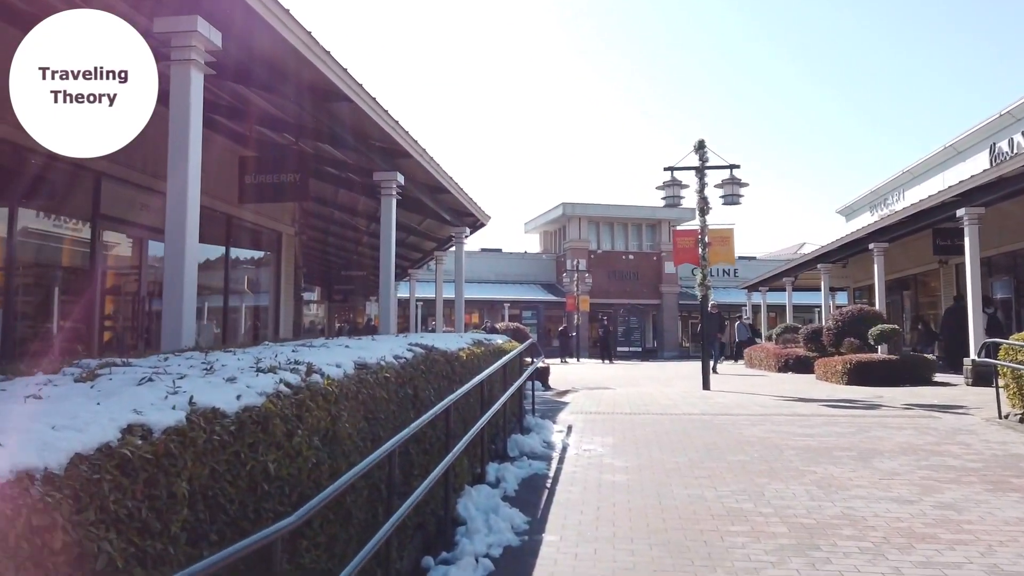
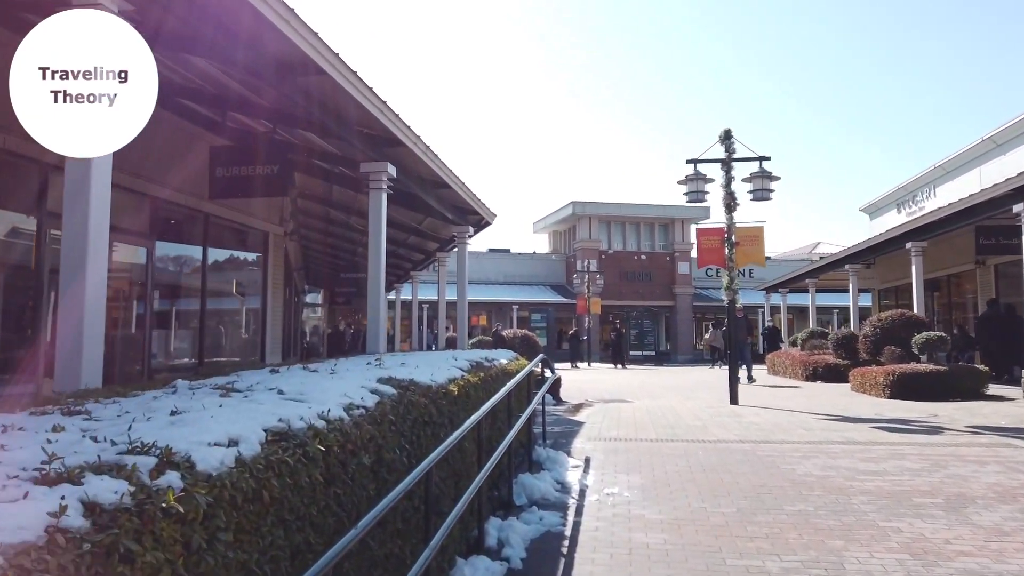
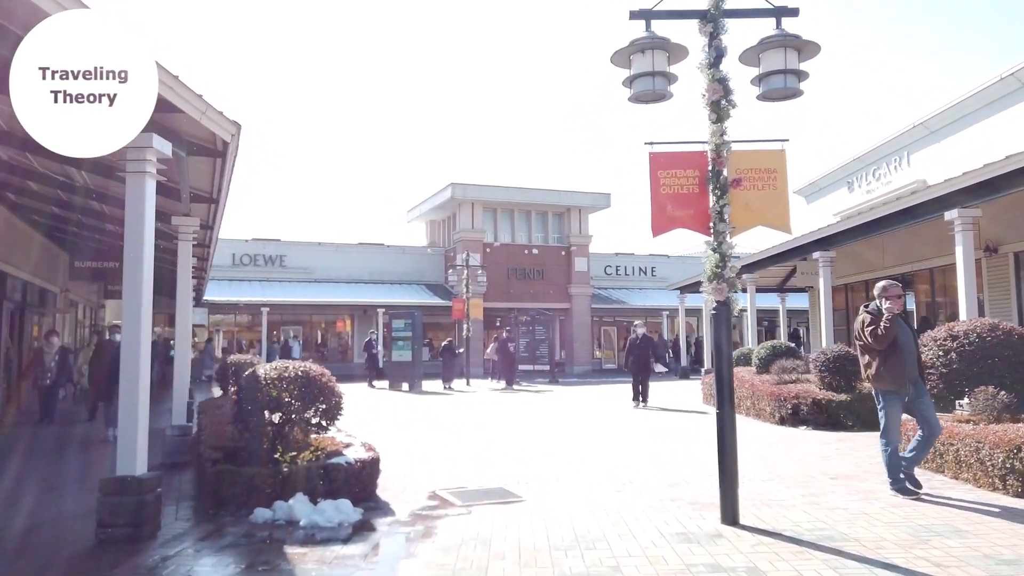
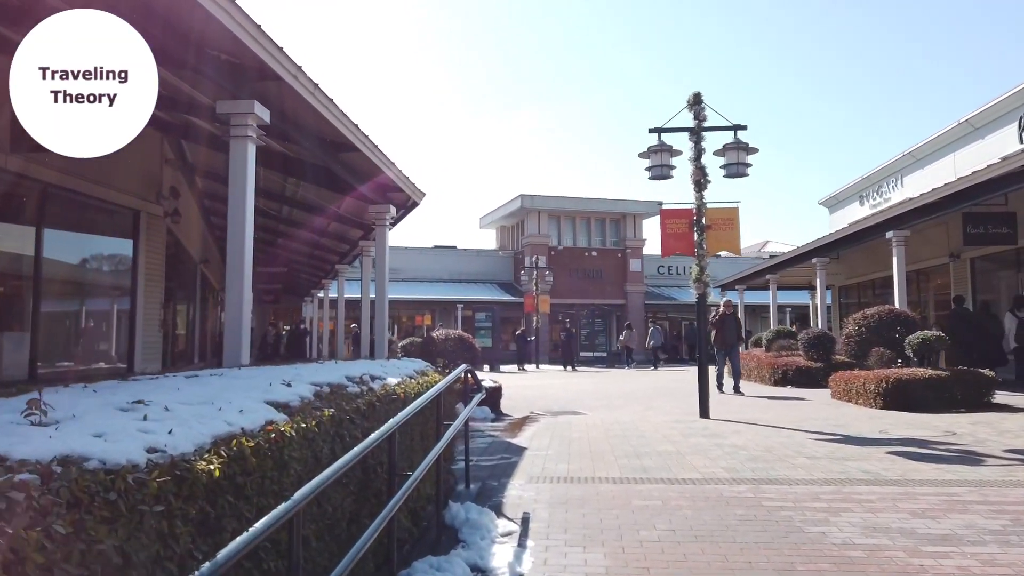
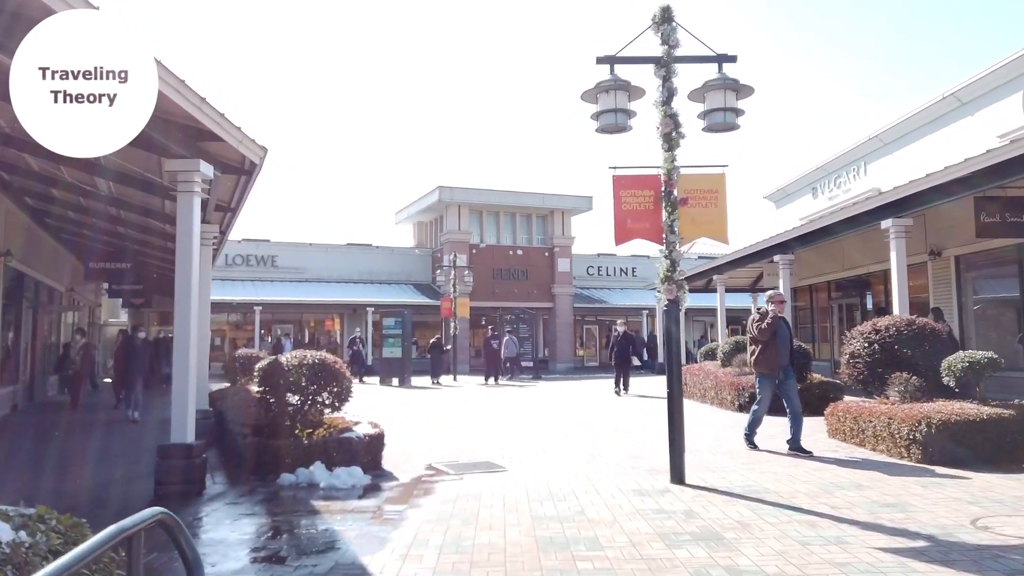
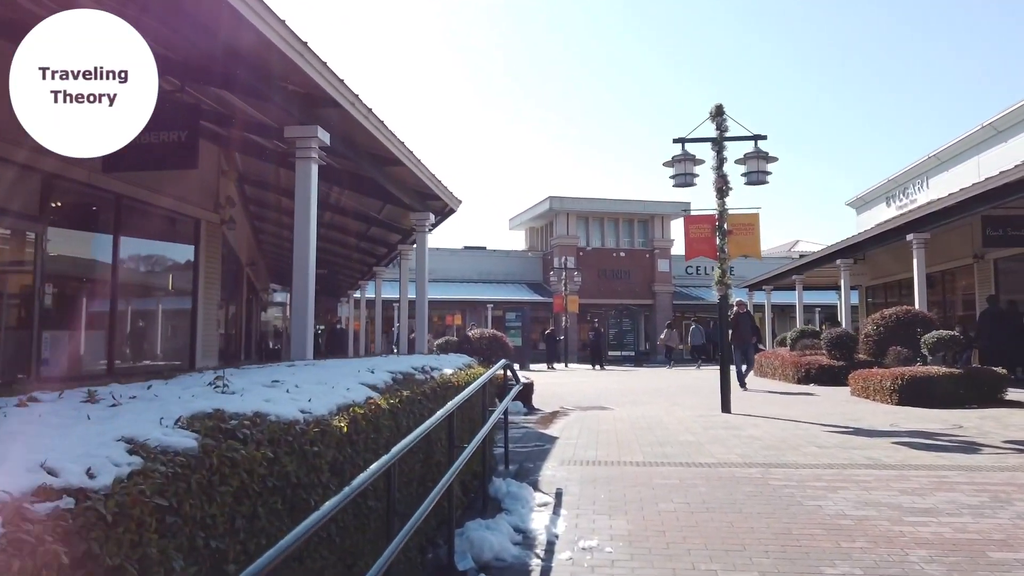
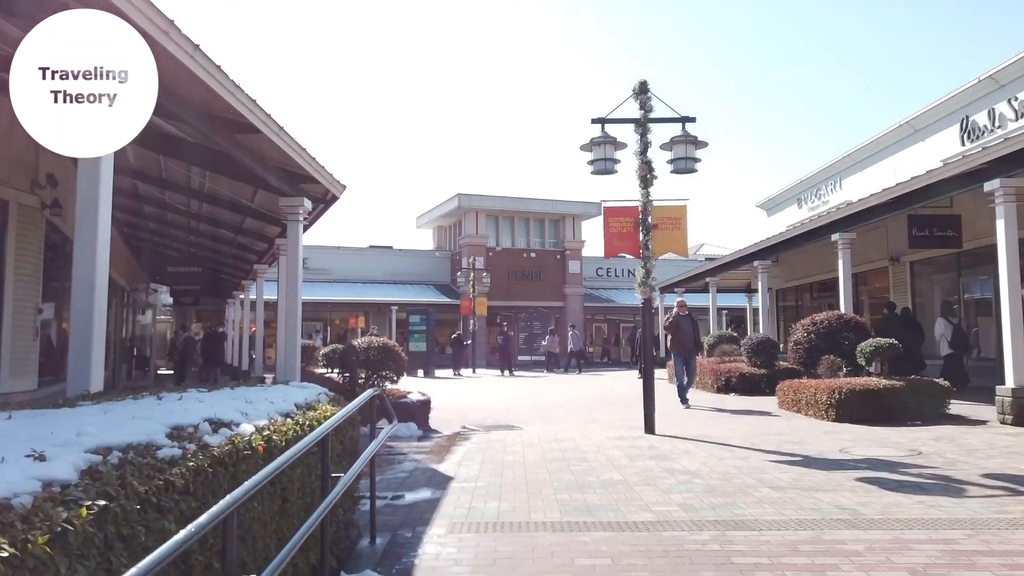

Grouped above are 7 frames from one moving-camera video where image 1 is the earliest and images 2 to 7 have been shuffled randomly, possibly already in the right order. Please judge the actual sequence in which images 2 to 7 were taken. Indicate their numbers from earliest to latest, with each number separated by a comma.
2, 6, 4, 7, 5, 3
